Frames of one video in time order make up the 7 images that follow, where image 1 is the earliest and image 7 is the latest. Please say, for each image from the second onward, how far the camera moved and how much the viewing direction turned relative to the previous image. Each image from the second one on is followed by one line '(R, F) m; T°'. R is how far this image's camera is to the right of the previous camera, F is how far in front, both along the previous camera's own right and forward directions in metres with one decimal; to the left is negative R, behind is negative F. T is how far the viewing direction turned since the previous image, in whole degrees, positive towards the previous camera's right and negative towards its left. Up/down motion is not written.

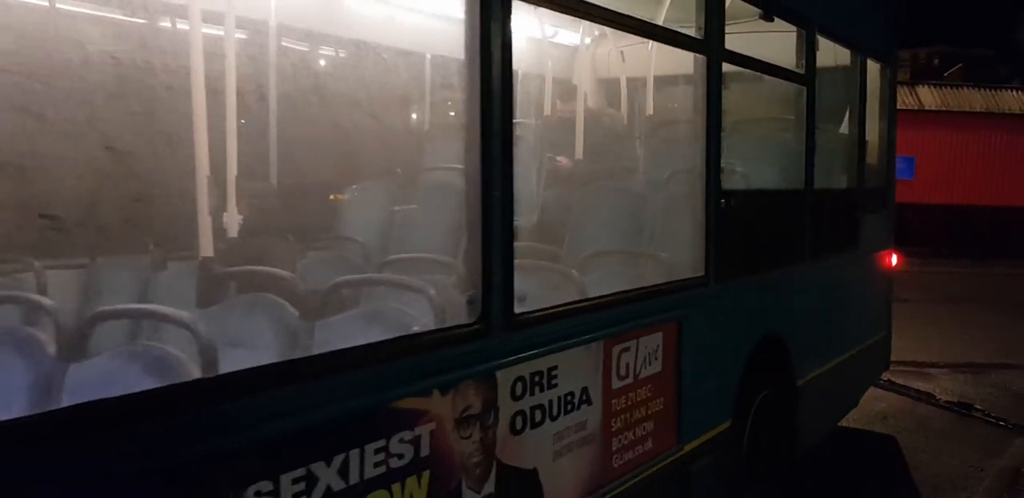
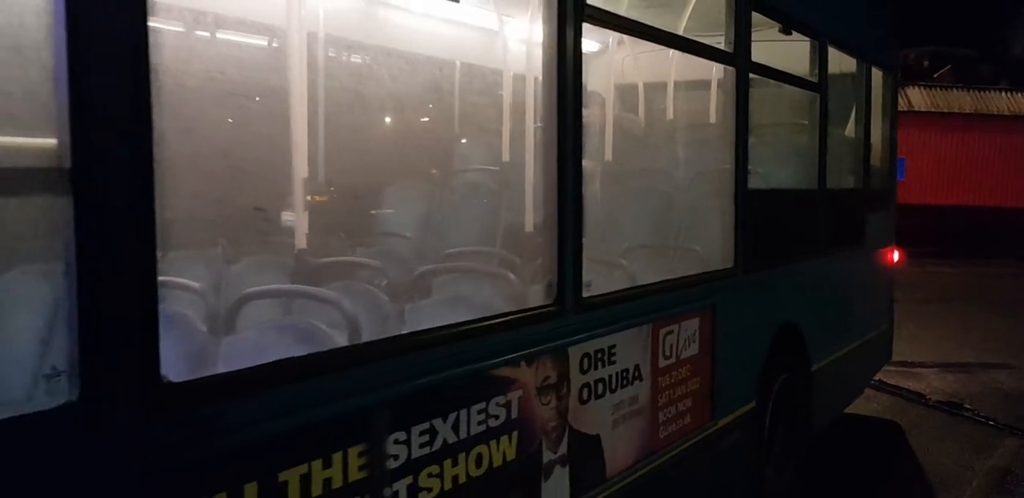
(-0.2, -0.3) m; +1°
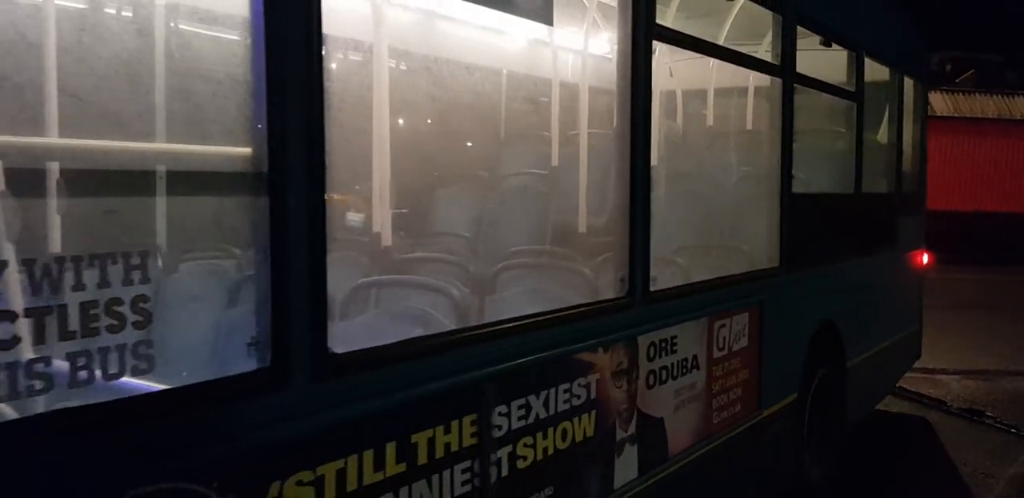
(-0.2, -0.3) m; -1°
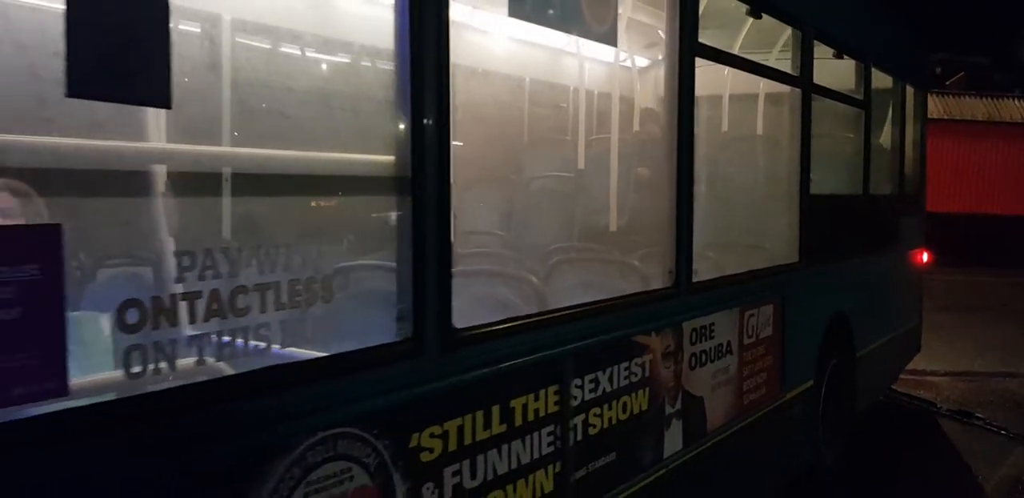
(-0.2, -0.4) m; +1°
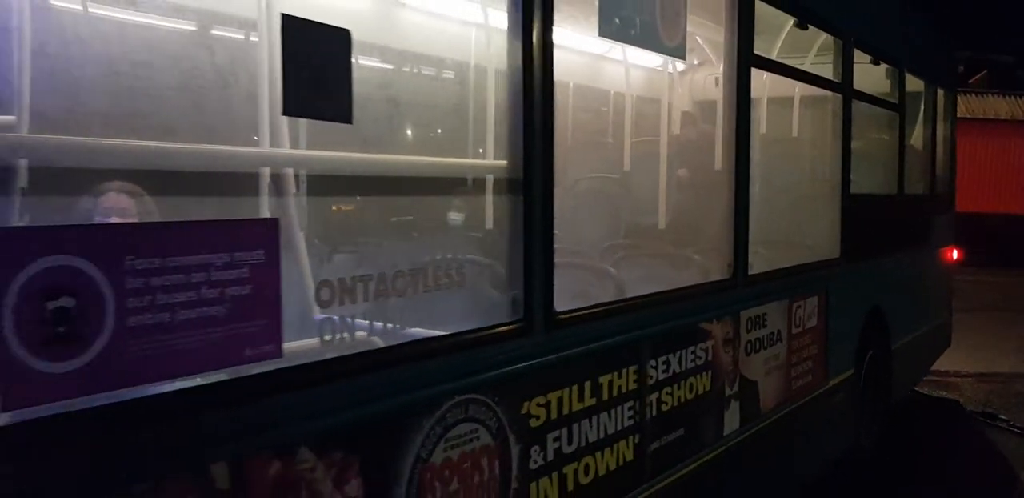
(-0.2, -0.3) m; -1°
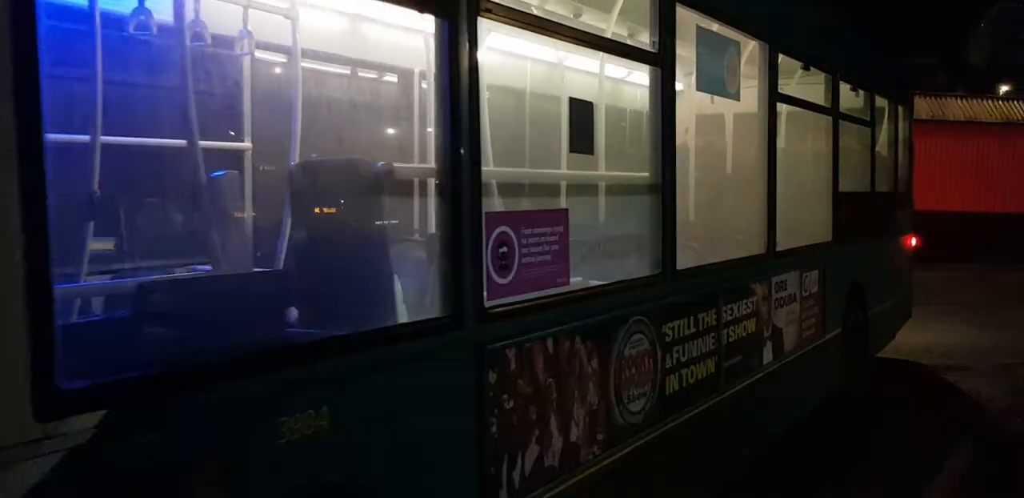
(-0.8, -1.4) m; +2°
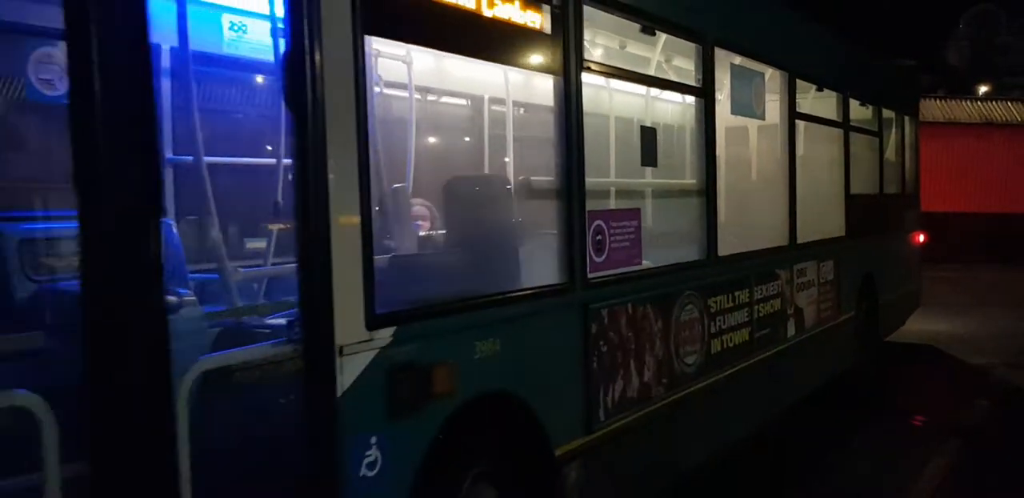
(-0.3, -1.1) m; -1°
